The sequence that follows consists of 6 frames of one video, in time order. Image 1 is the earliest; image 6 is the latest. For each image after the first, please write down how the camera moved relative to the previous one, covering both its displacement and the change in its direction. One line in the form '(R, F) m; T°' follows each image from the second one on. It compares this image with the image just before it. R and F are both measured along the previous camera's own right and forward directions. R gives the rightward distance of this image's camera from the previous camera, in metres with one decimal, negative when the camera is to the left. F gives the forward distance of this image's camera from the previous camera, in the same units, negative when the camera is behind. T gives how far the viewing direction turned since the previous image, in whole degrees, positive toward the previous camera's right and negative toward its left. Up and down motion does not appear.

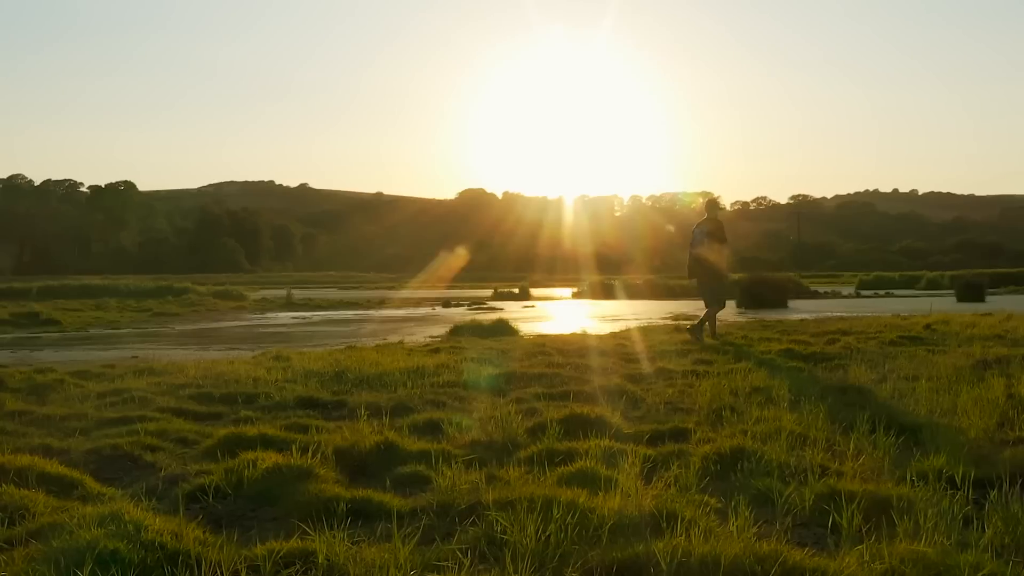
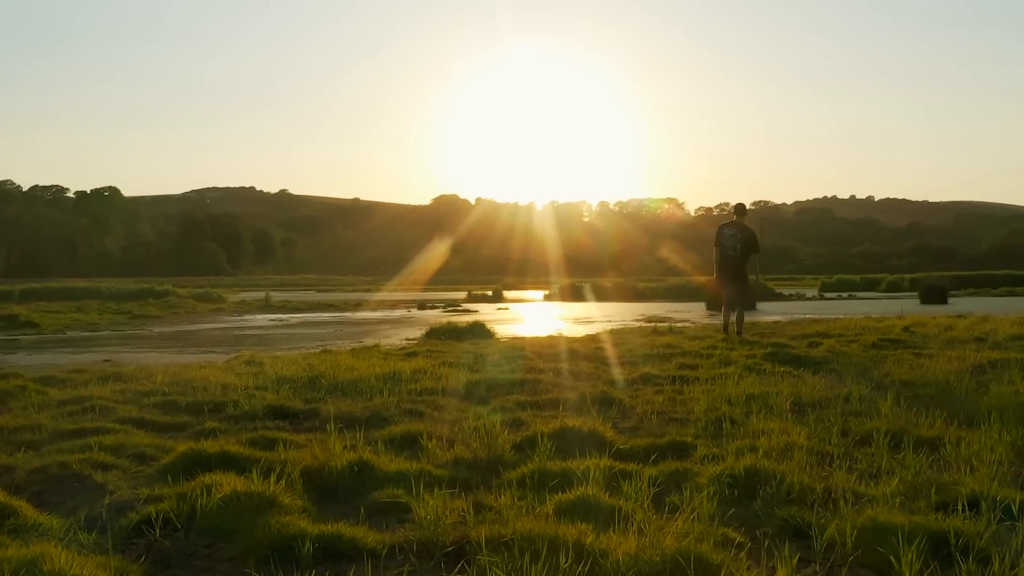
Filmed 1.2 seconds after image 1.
(0.0, +0.5) m; +1°
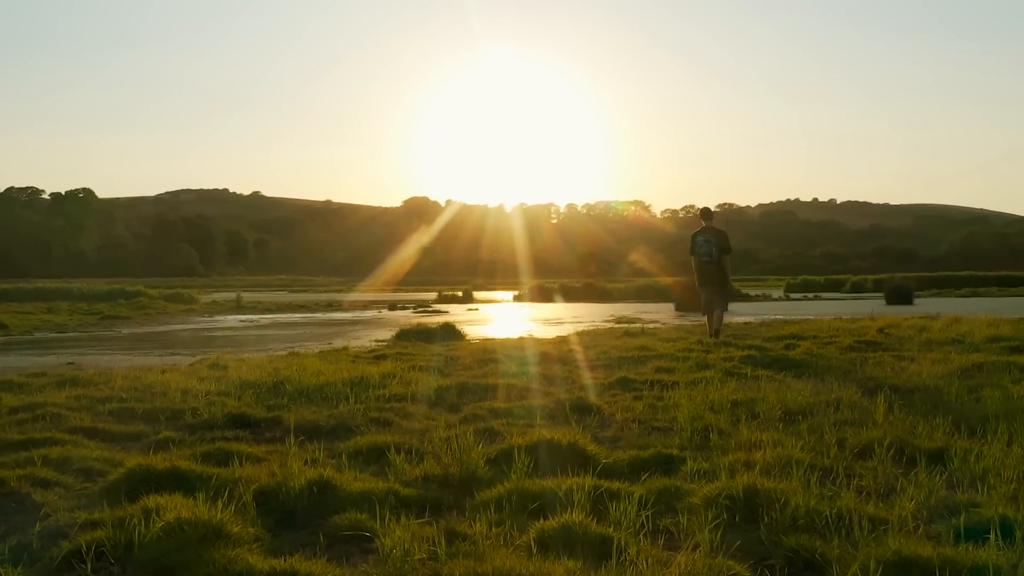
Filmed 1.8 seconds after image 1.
(0.0, +0.4) m; +1°
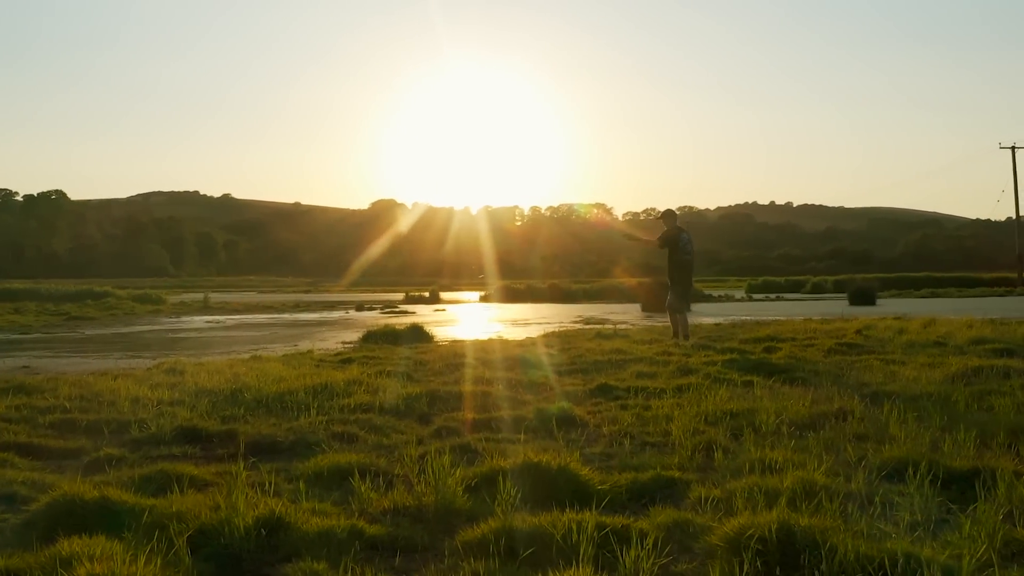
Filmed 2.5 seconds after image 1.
(0.0, +0.6) m; +1°
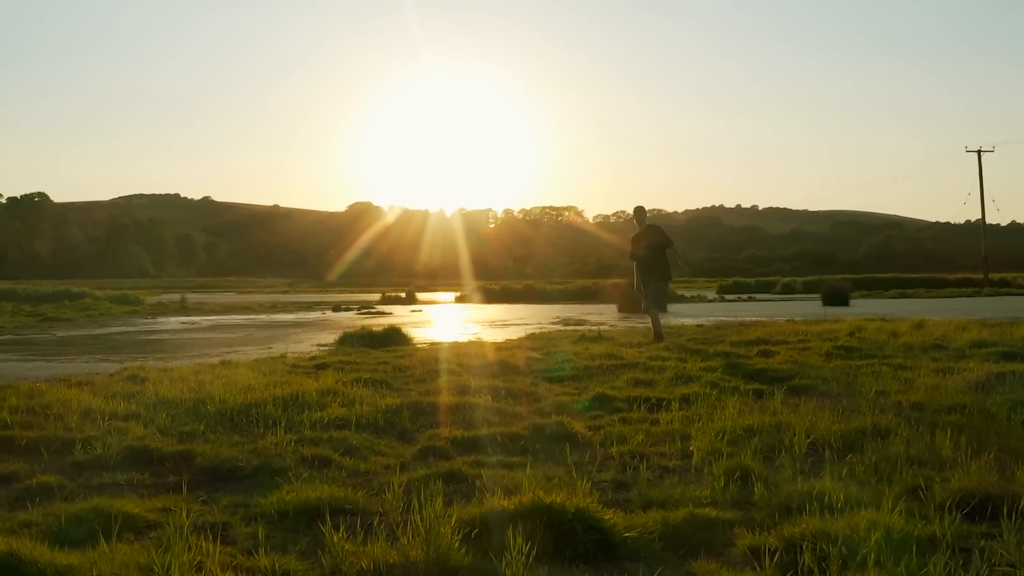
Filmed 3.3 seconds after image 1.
(-0.1, +0.8) m; +1°
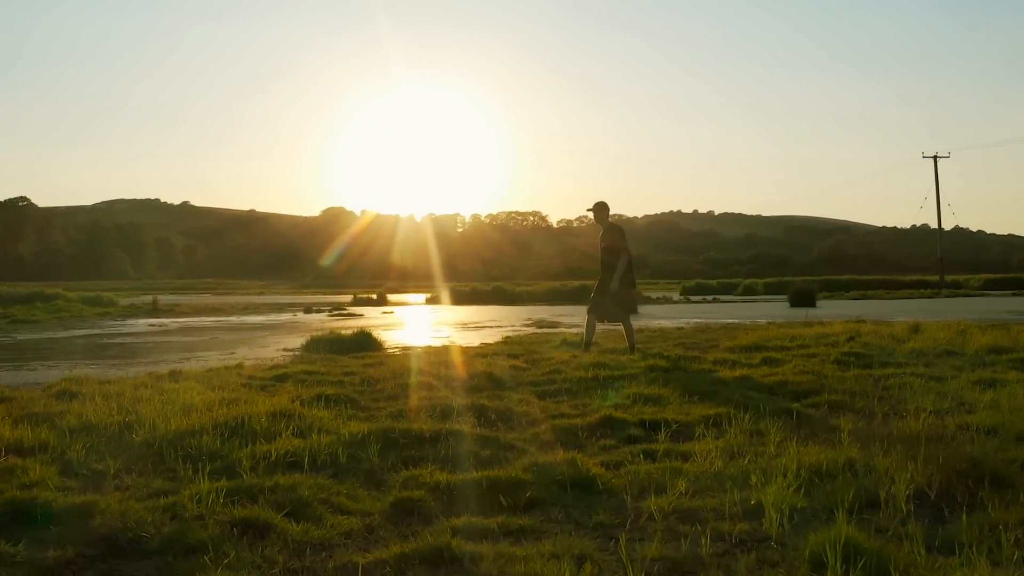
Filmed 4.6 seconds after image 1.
(-0.1, +1.5) m; +1°
